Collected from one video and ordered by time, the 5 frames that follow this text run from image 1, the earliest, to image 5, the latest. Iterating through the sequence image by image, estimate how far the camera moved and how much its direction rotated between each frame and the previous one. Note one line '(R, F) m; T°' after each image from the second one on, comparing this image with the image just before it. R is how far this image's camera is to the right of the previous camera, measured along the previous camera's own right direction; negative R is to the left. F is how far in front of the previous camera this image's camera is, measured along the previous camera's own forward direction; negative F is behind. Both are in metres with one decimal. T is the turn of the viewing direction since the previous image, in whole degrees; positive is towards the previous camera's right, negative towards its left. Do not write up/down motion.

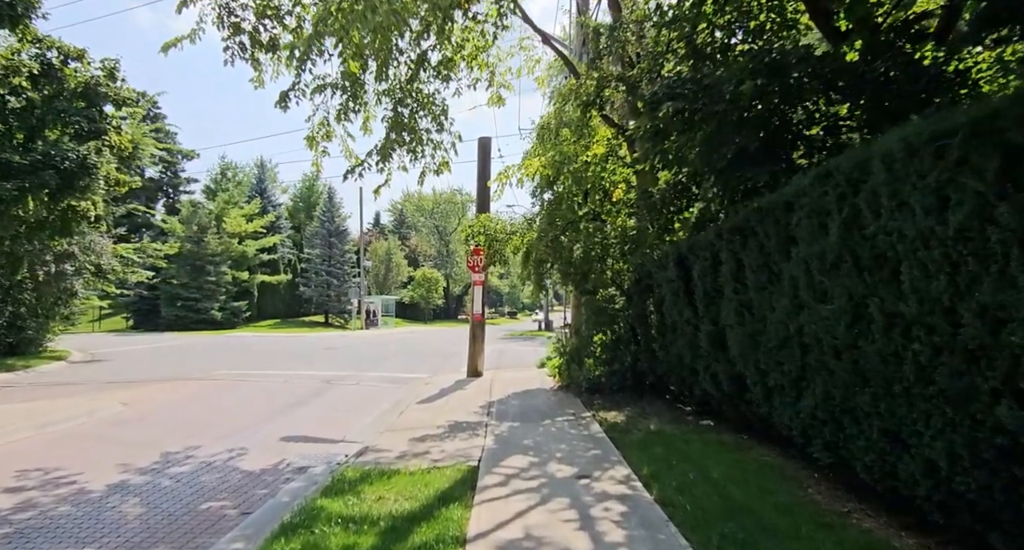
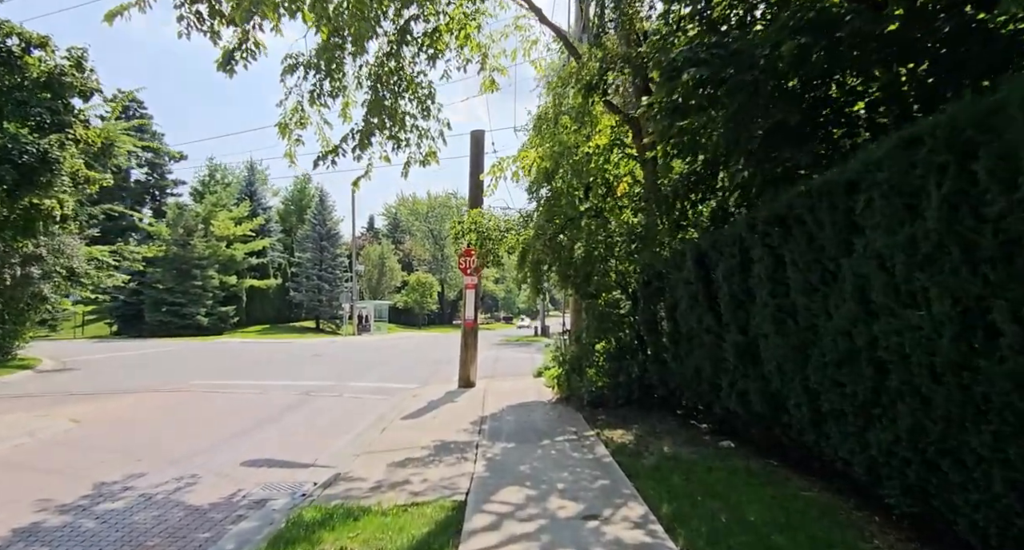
(0.0, +0.9) m; 0°
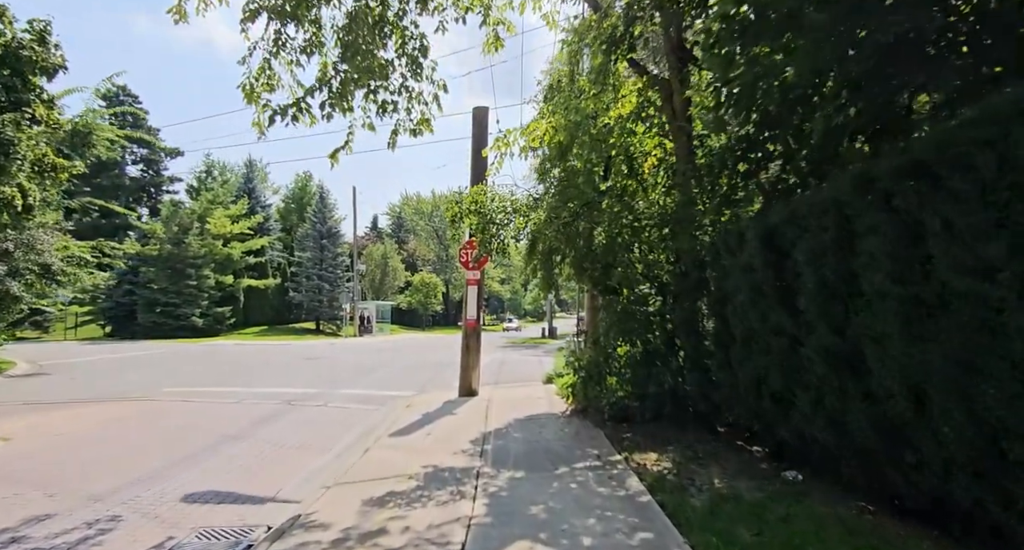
(0.0, +1.3) m; -1°
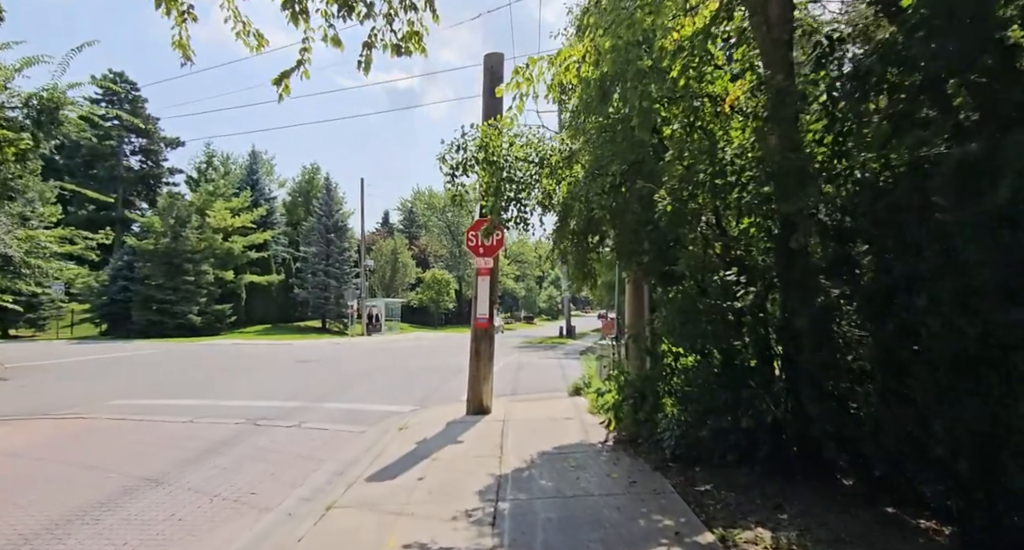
(-0.1, +2.1) m; -2°
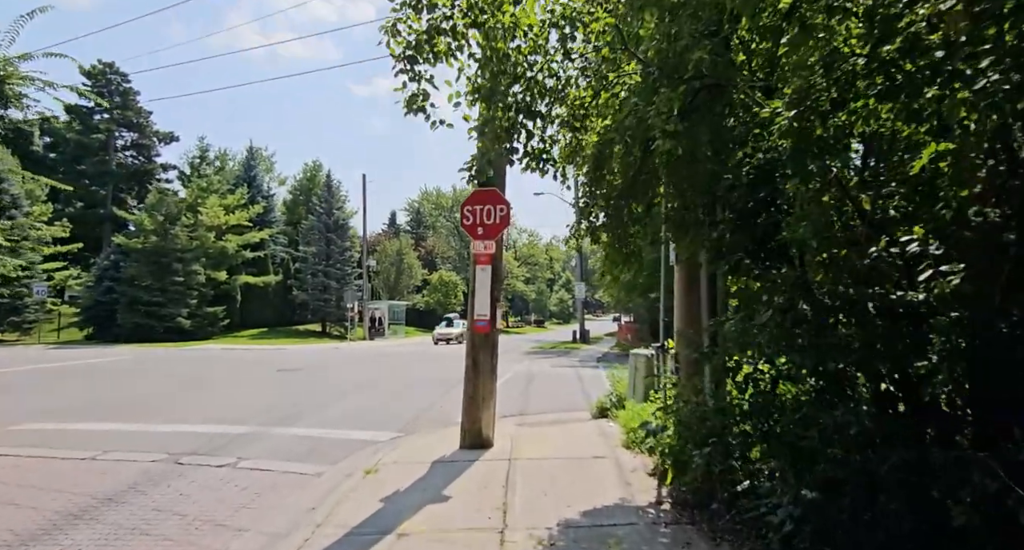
(0.0, +2.1) m; -1°
